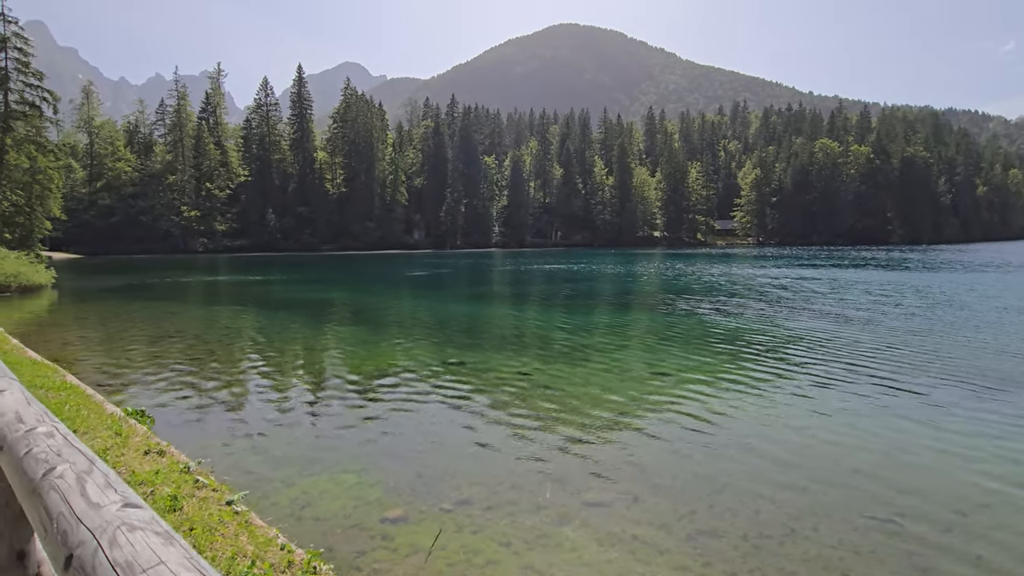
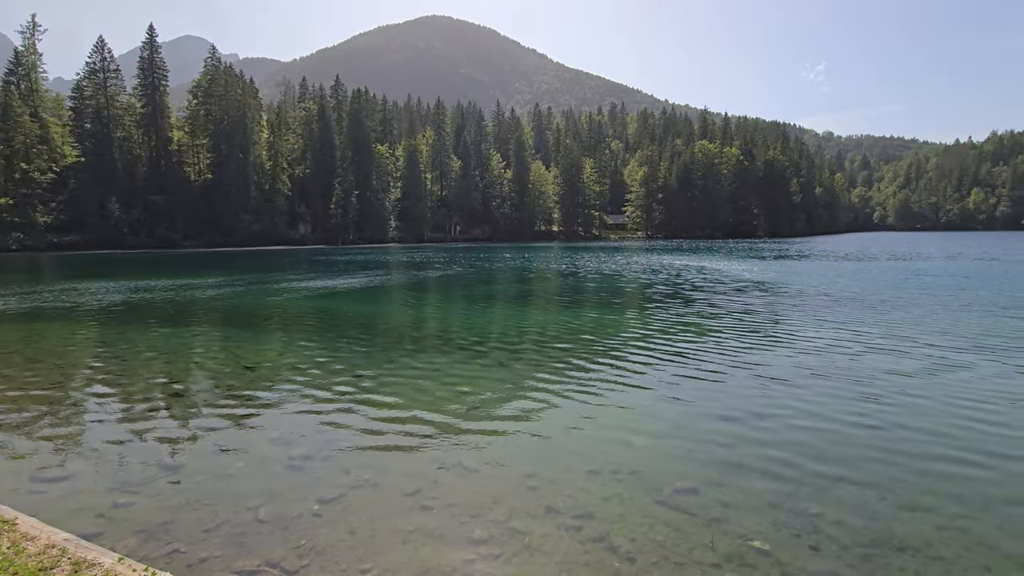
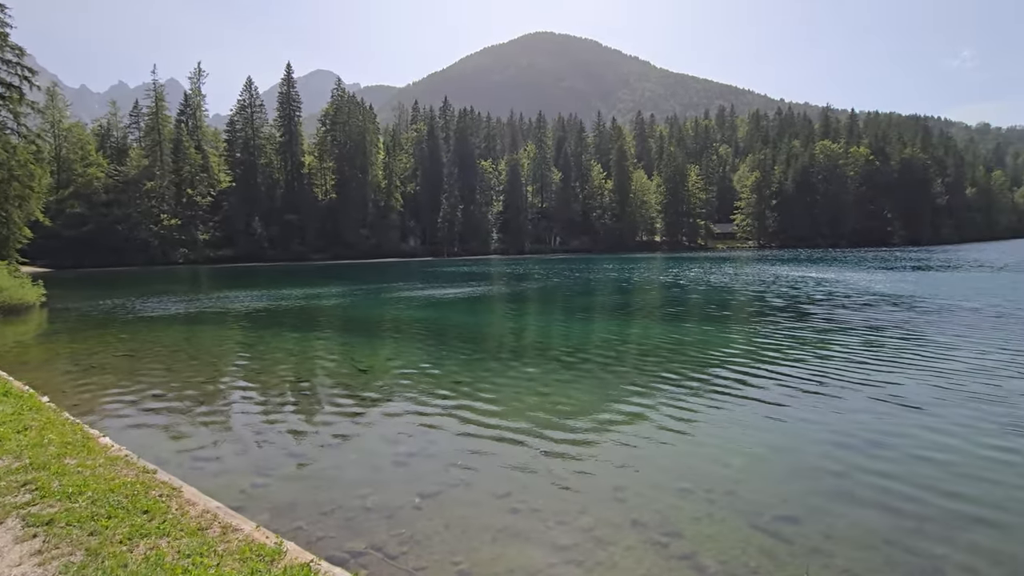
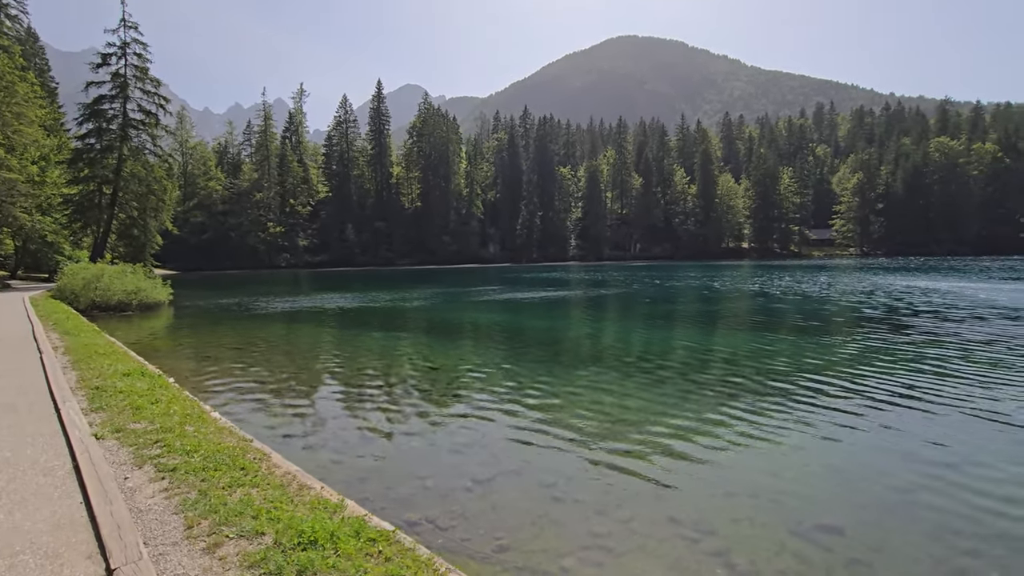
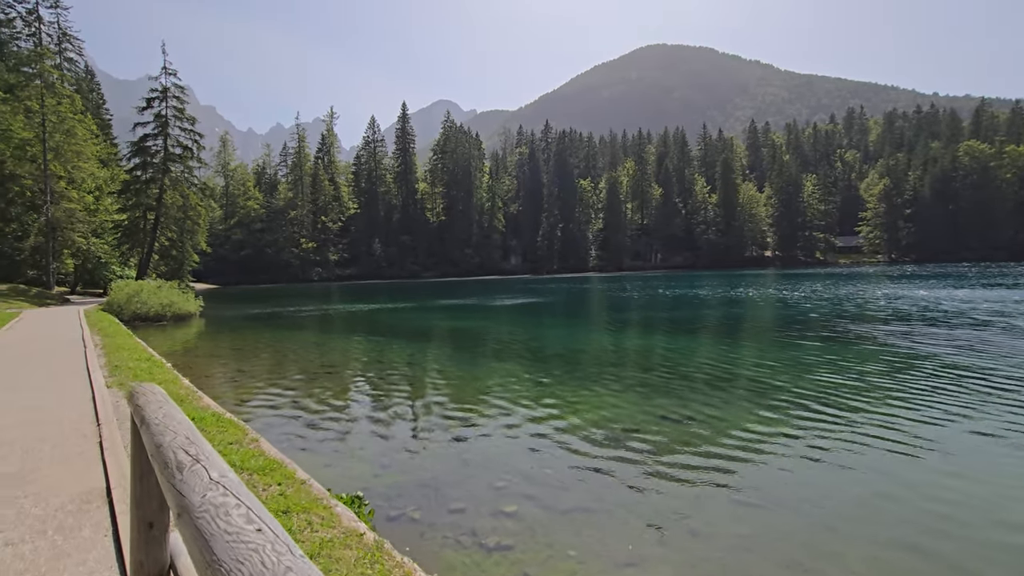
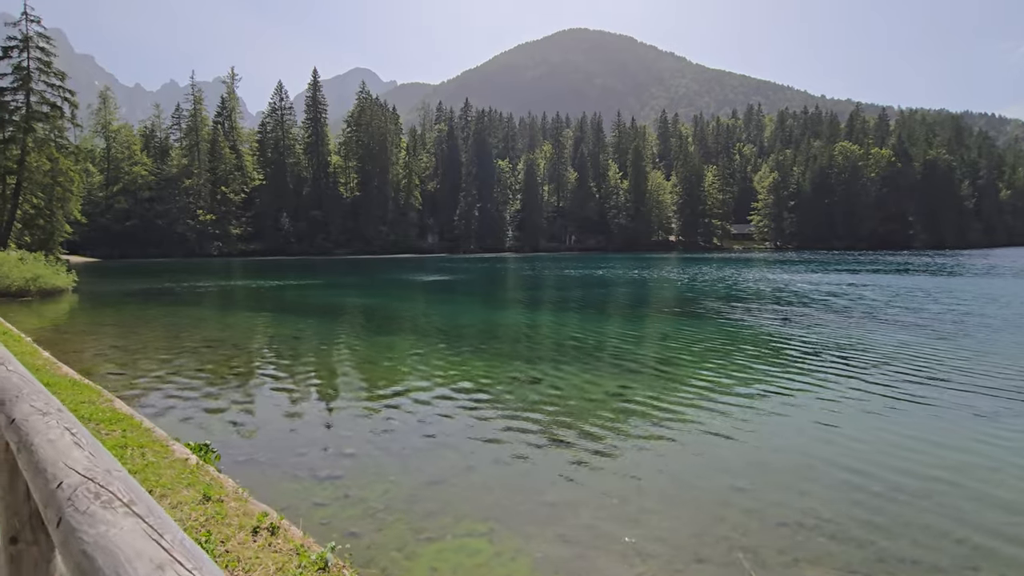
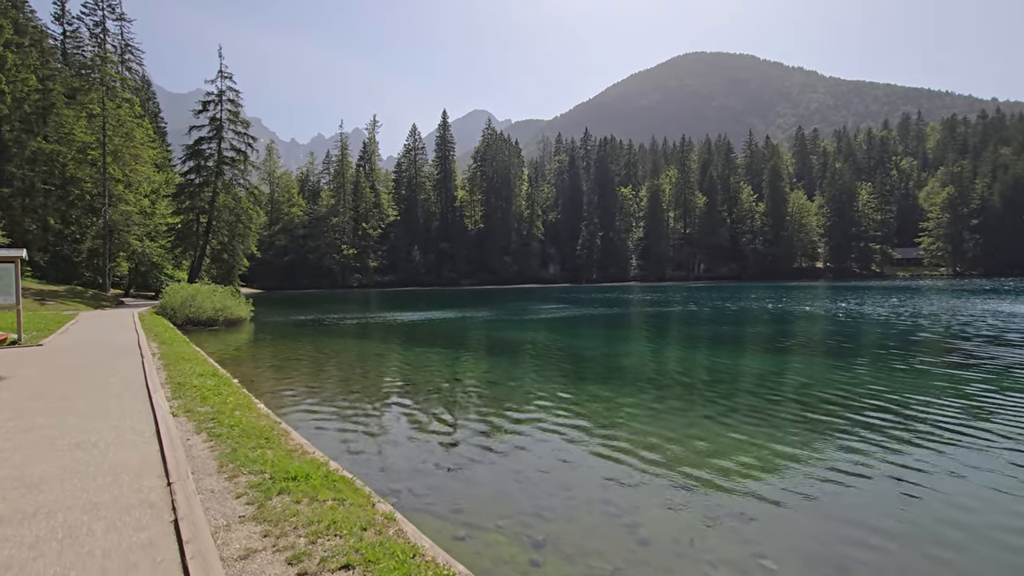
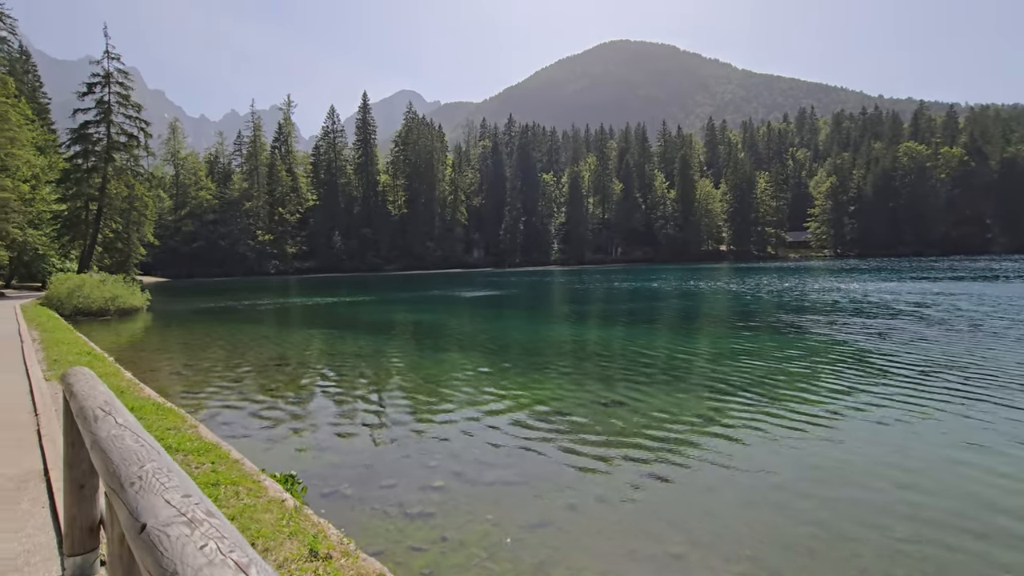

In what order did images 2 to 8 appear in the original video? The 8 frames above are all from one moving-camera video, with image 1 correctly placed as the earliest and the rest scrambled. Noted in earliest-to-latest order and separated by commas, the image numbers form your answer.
6, 8, 5, 7, 4, 3, 2
